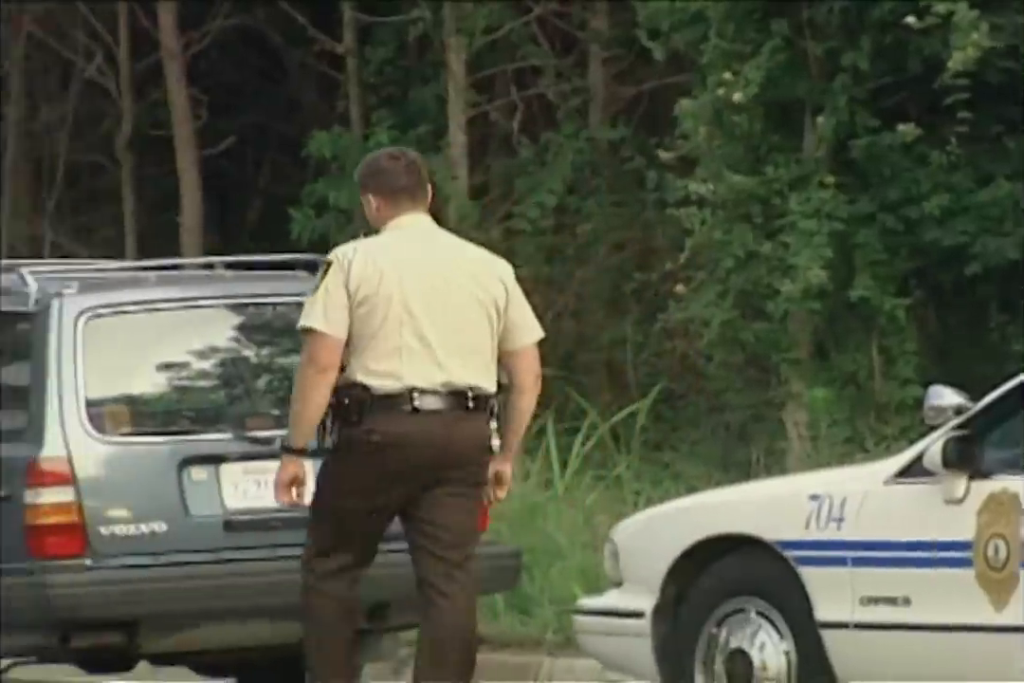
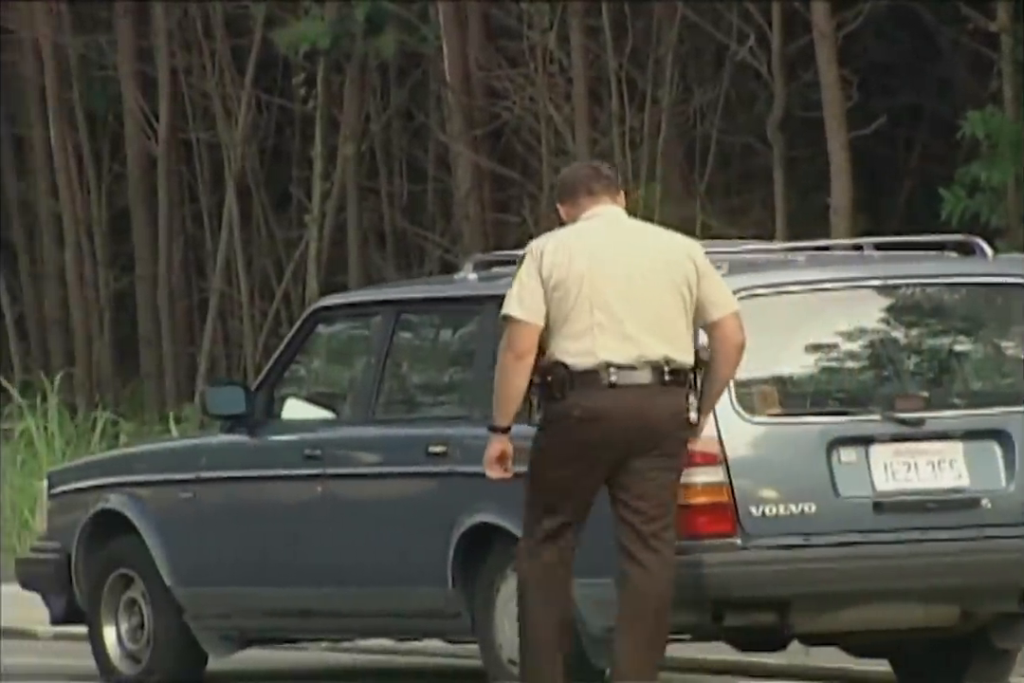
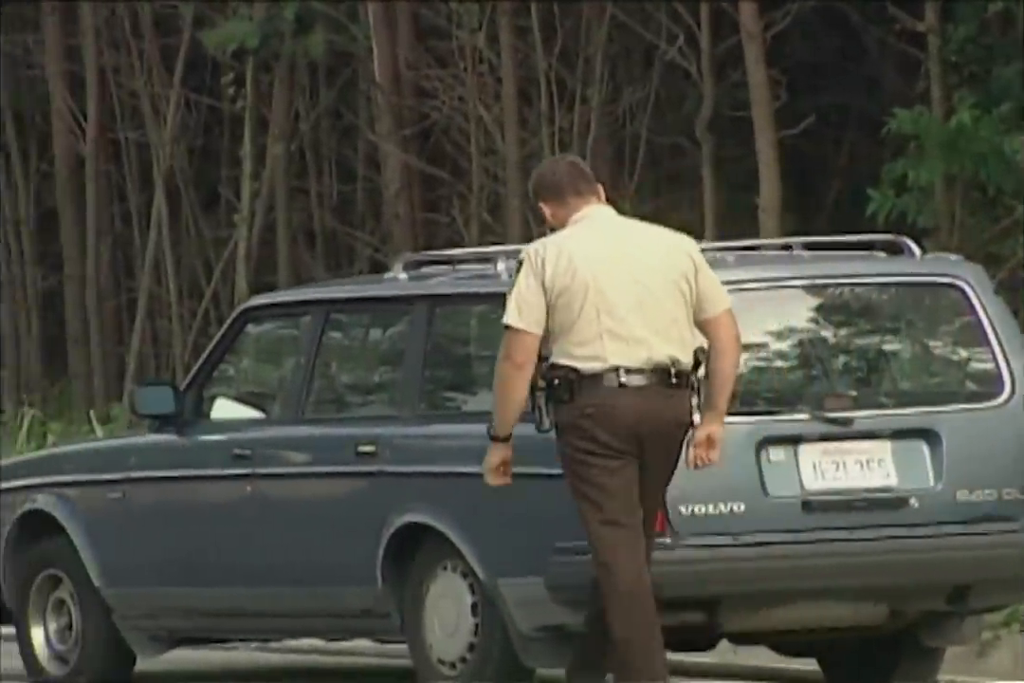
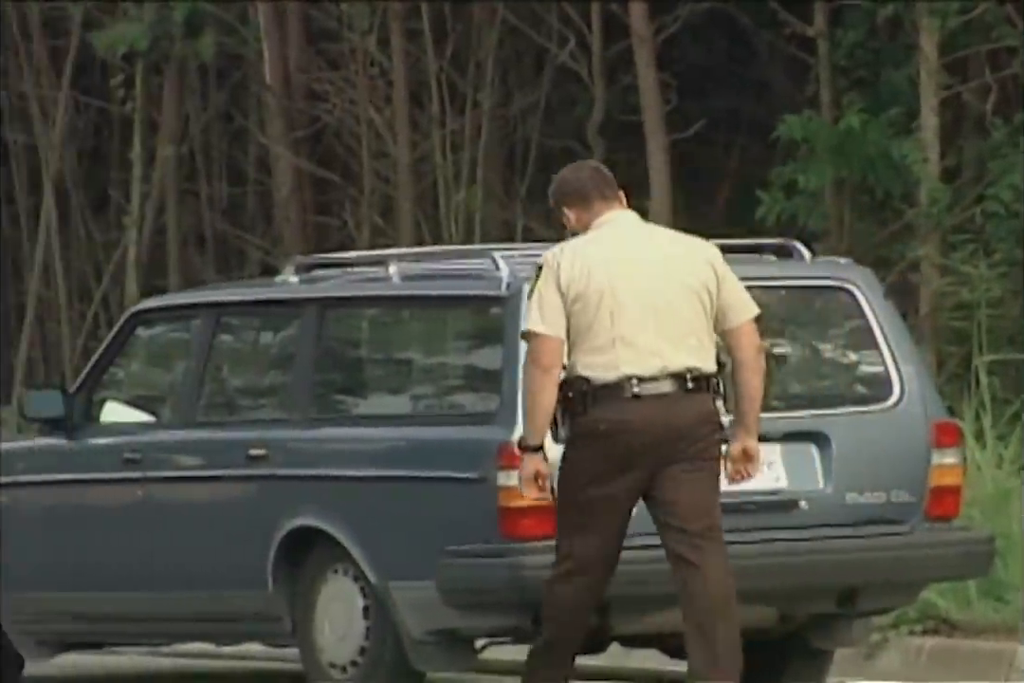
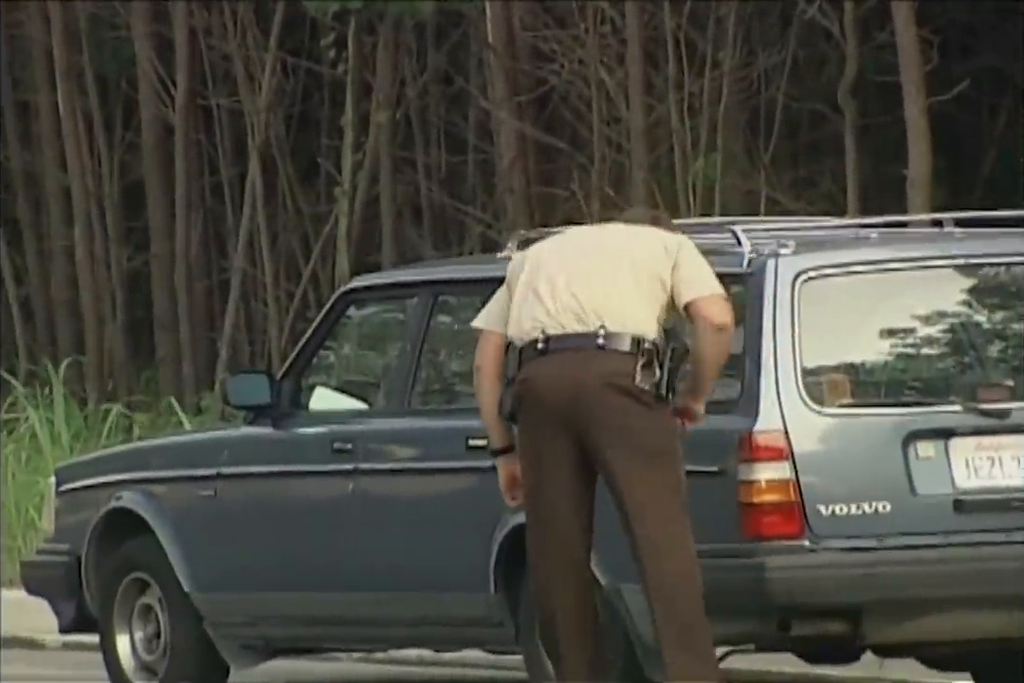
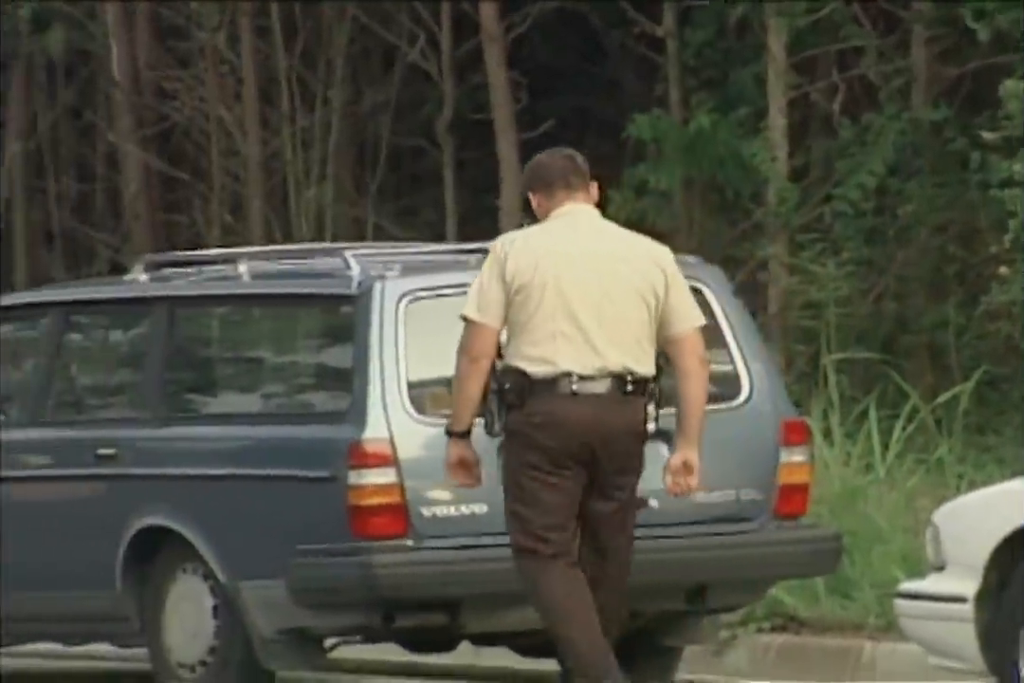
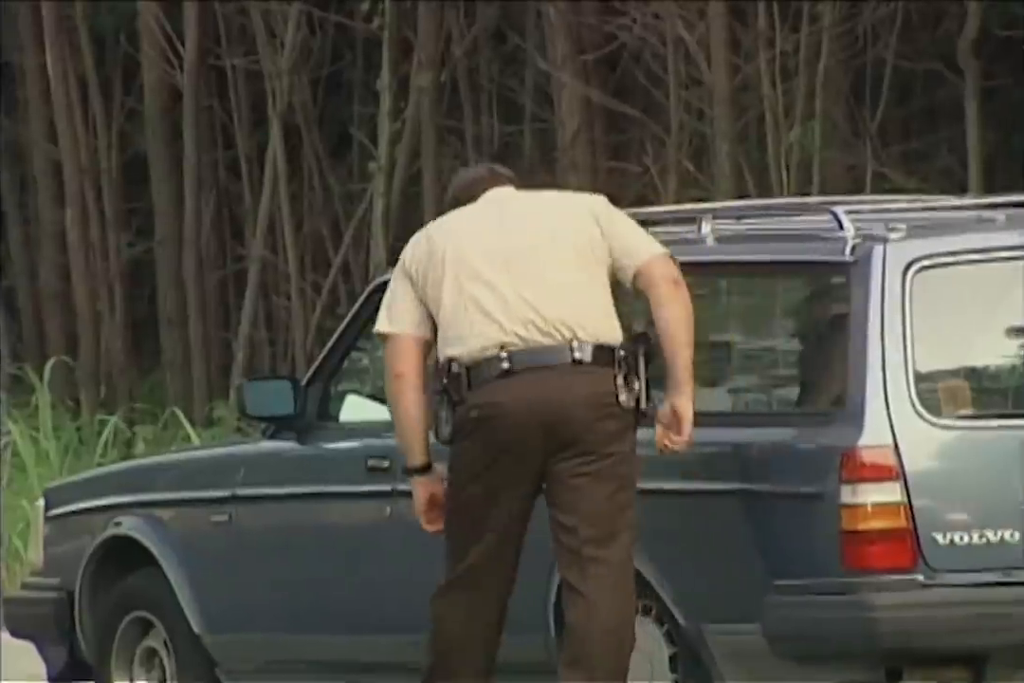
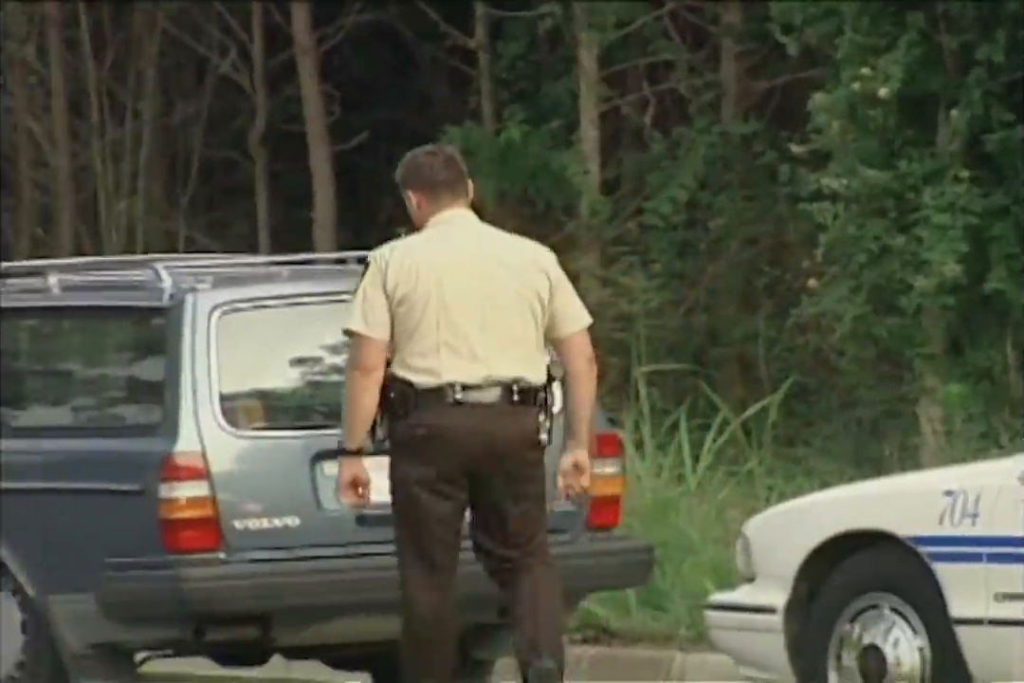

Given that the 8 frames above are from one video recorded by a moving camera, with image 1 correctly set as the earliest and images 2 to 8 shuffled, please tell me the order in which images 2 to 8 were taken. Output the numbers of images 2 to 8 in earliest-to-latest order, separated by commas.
8, 6, 4, 3, 2, 5, 7
